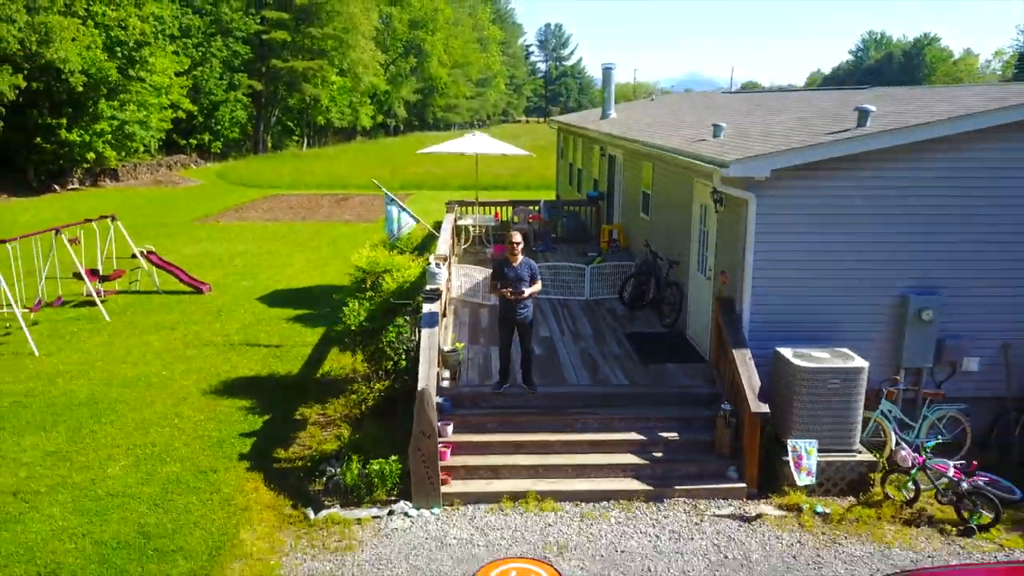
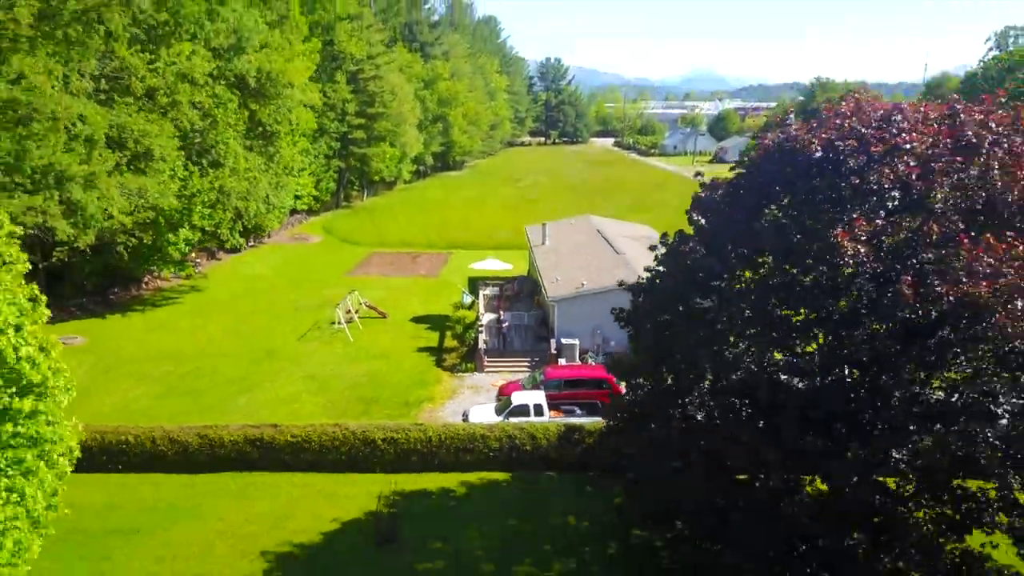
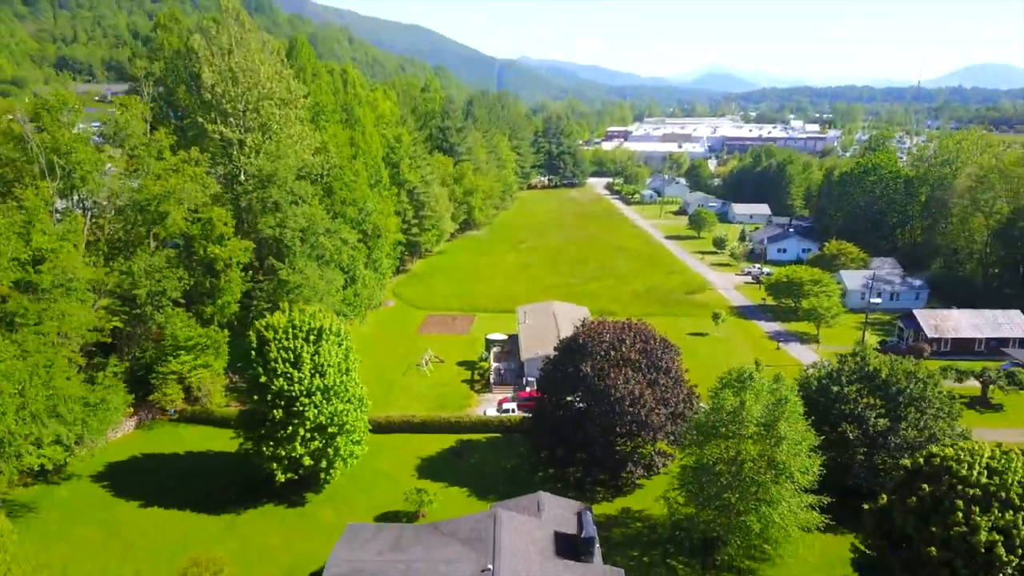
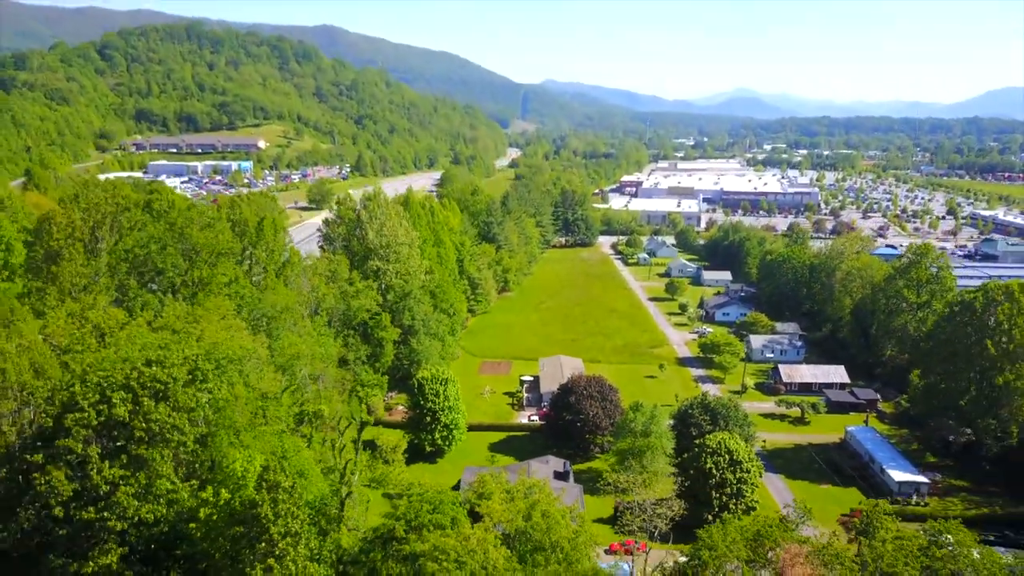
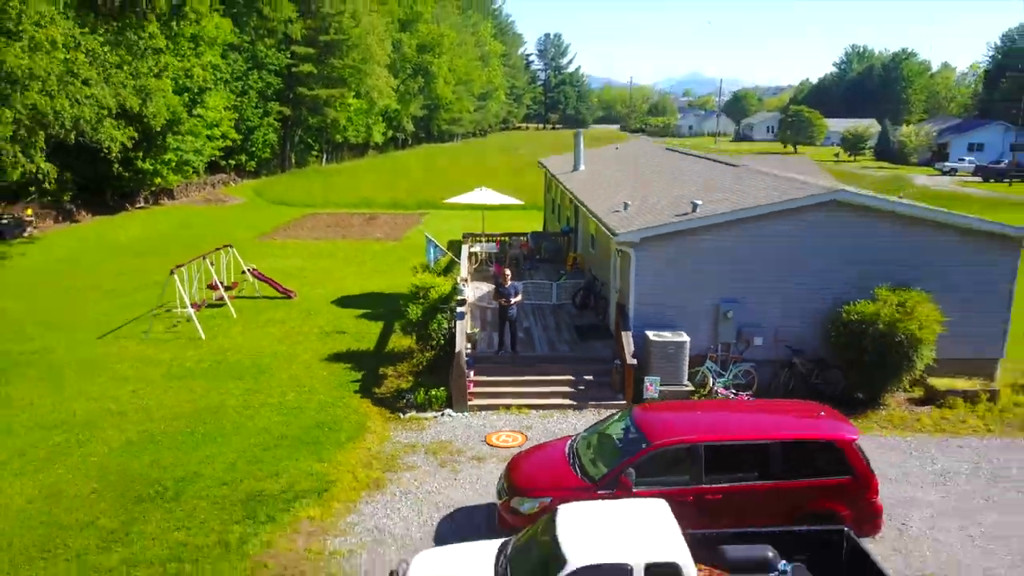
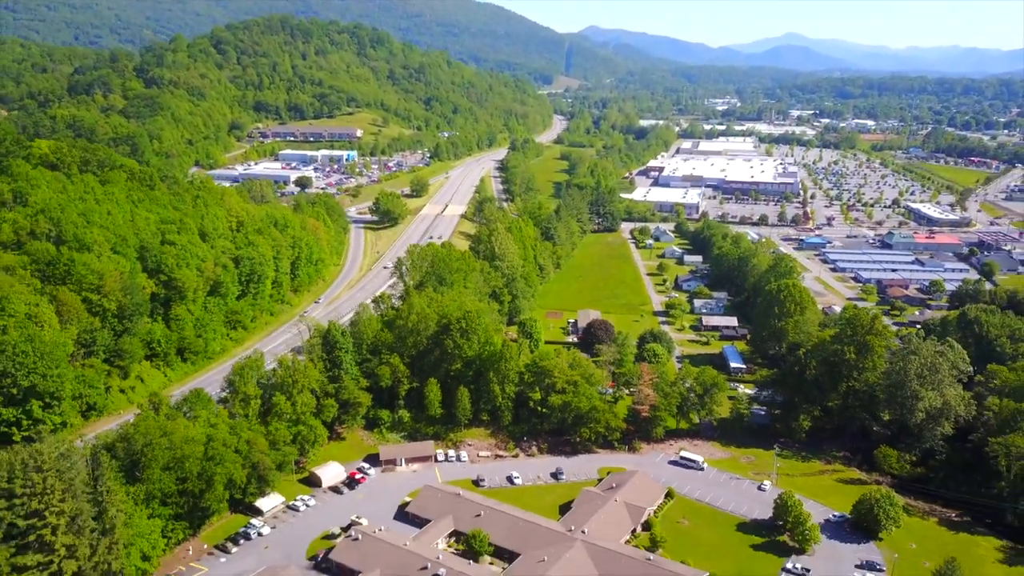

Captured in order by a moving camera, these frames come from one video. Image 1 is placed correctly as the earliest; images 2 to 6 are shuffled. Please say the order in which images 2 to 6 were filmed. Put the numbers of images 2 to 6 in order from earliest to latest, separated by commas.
5, 2, 3, 4, 6
